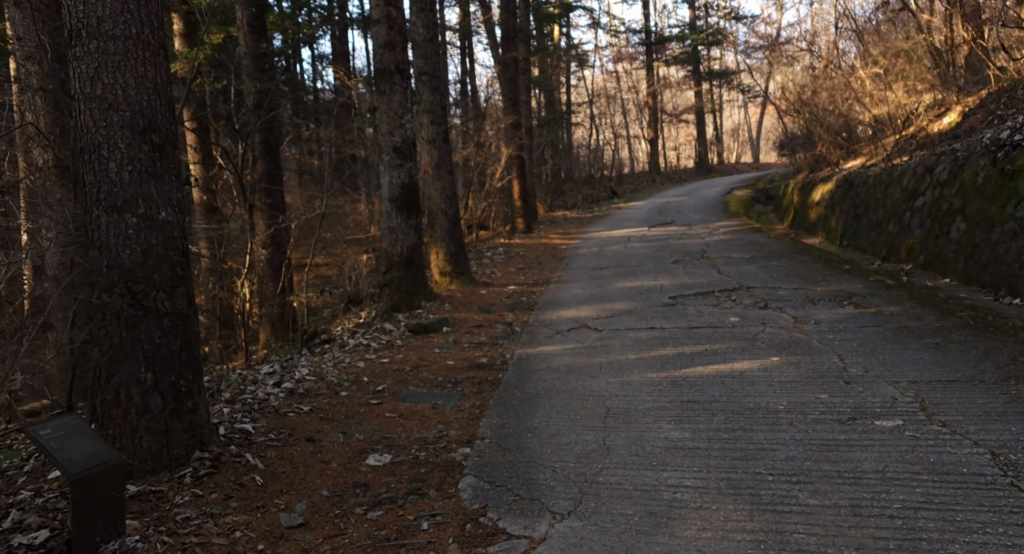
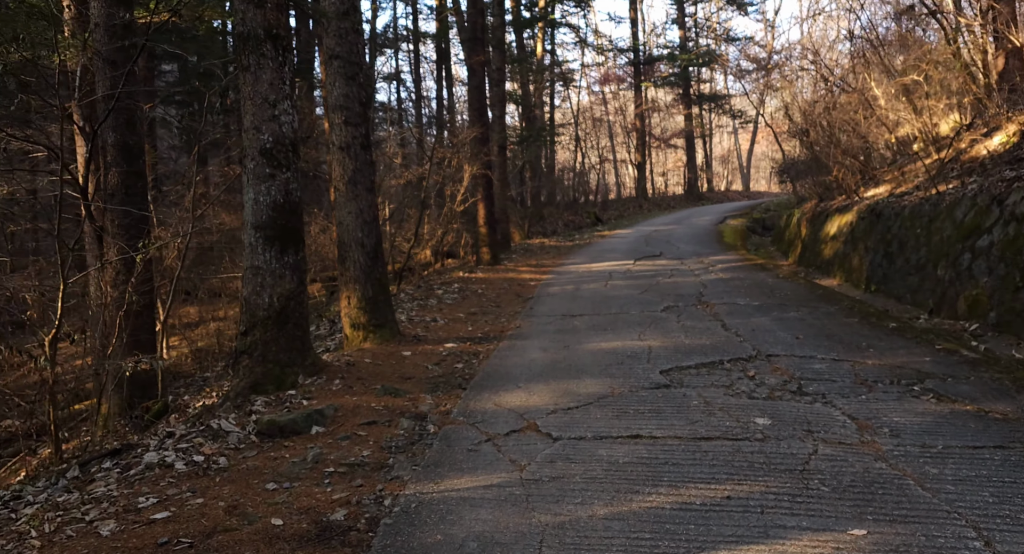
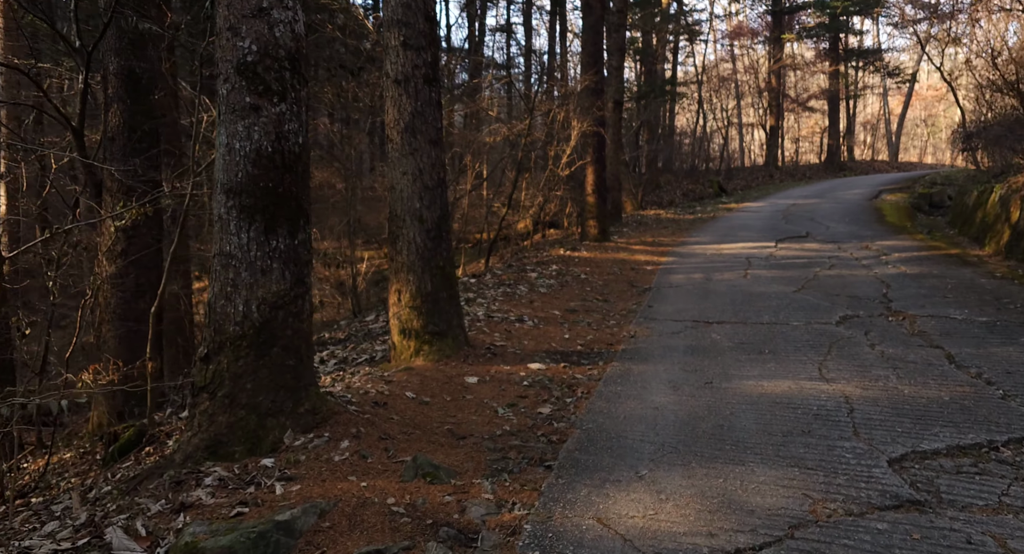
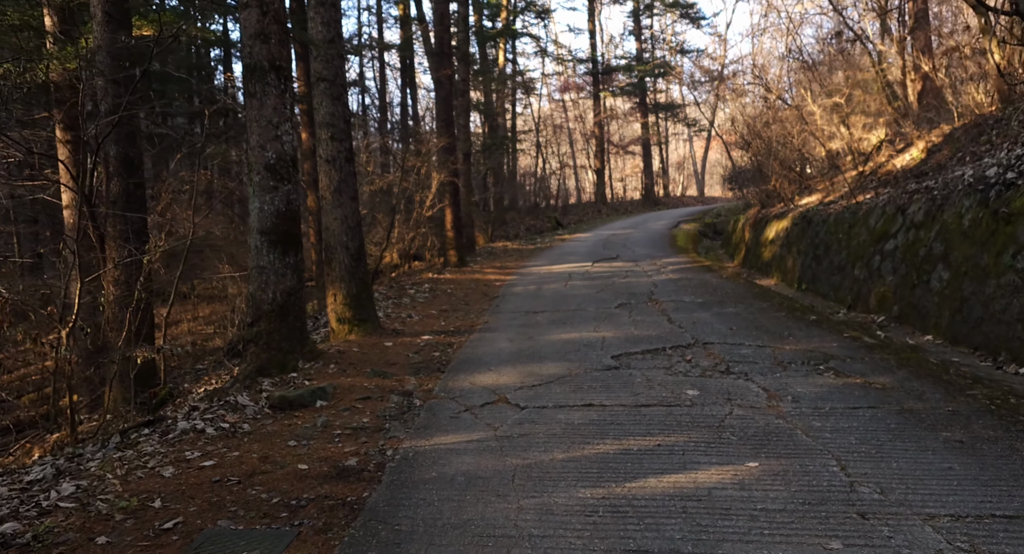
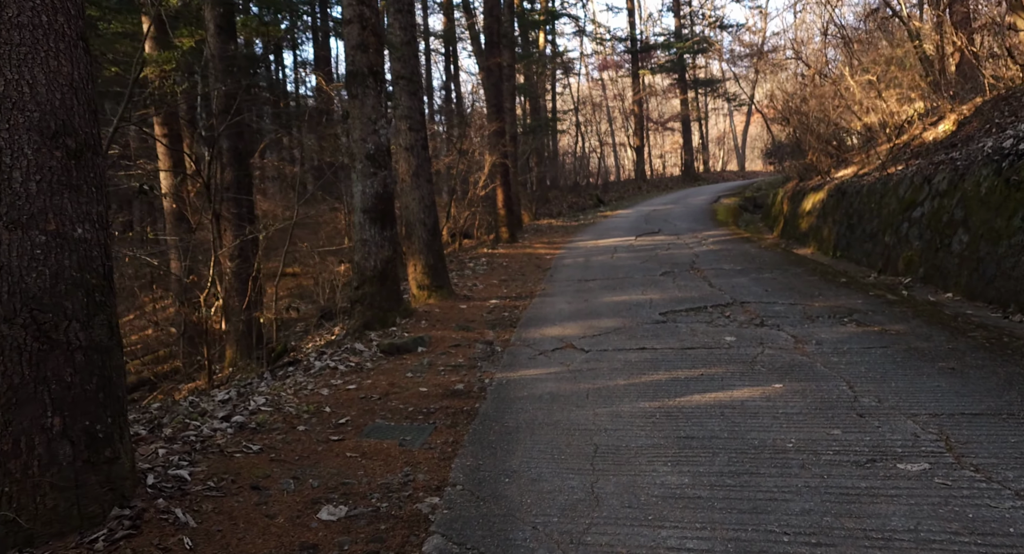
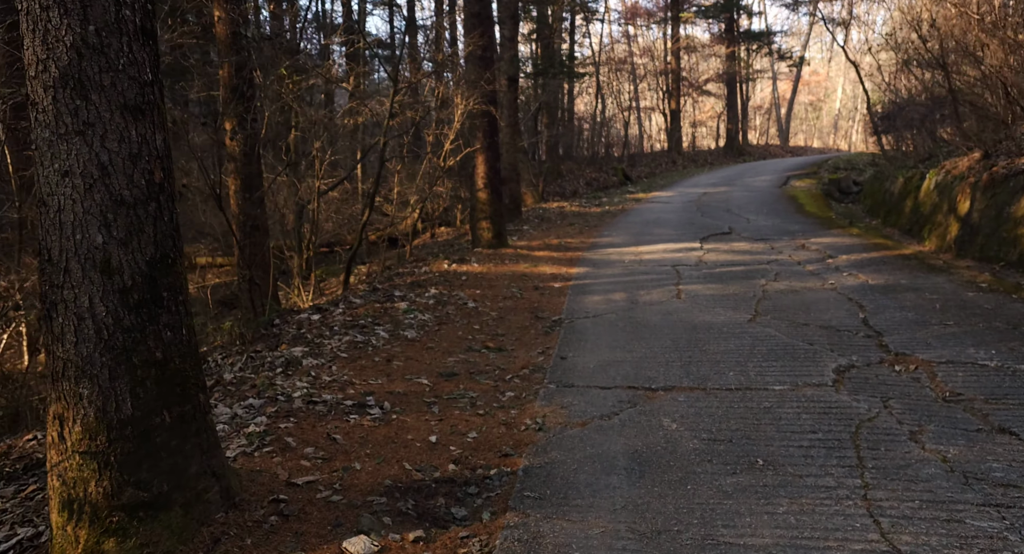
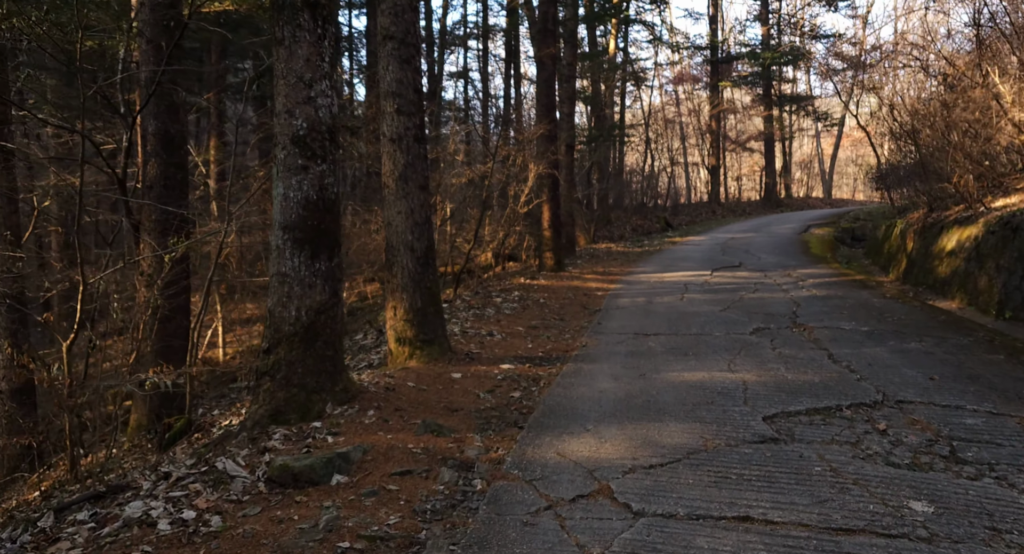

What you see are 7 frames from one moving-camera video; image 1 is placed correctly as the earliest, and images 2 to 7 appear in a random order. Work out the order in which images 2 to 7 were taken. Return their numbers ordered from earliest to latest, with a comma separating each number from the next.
5, 4, 2, 7, 3, 6
